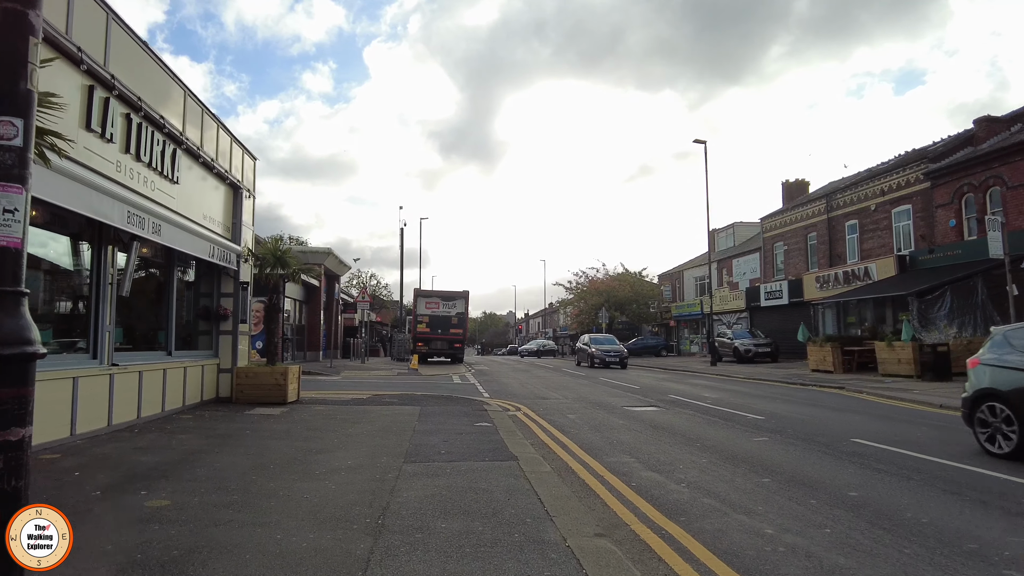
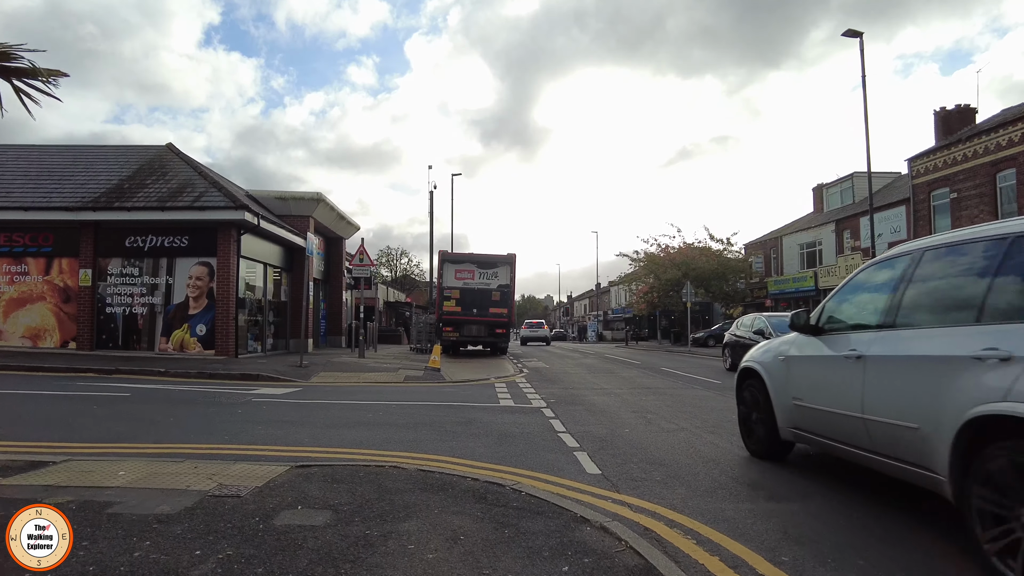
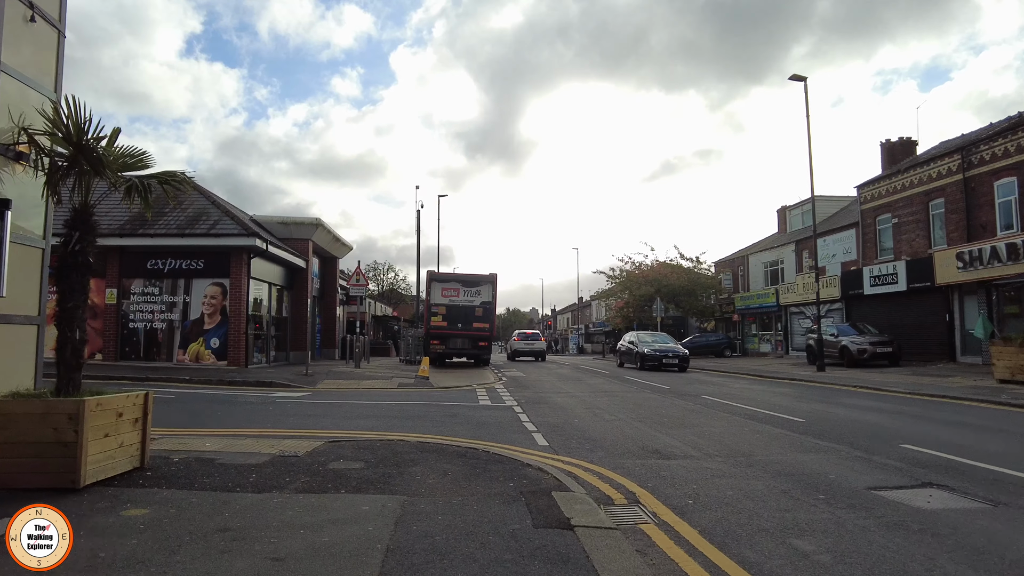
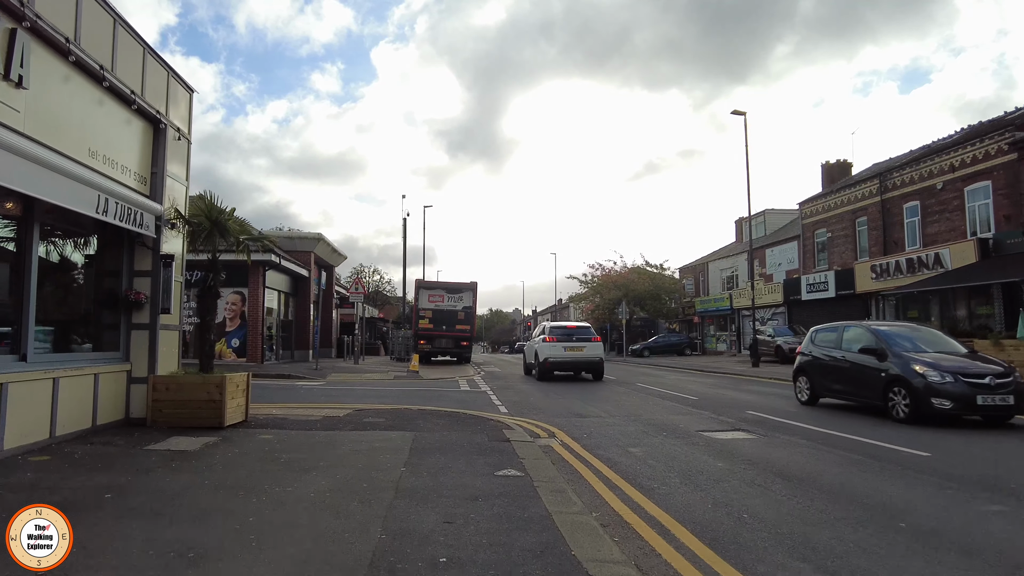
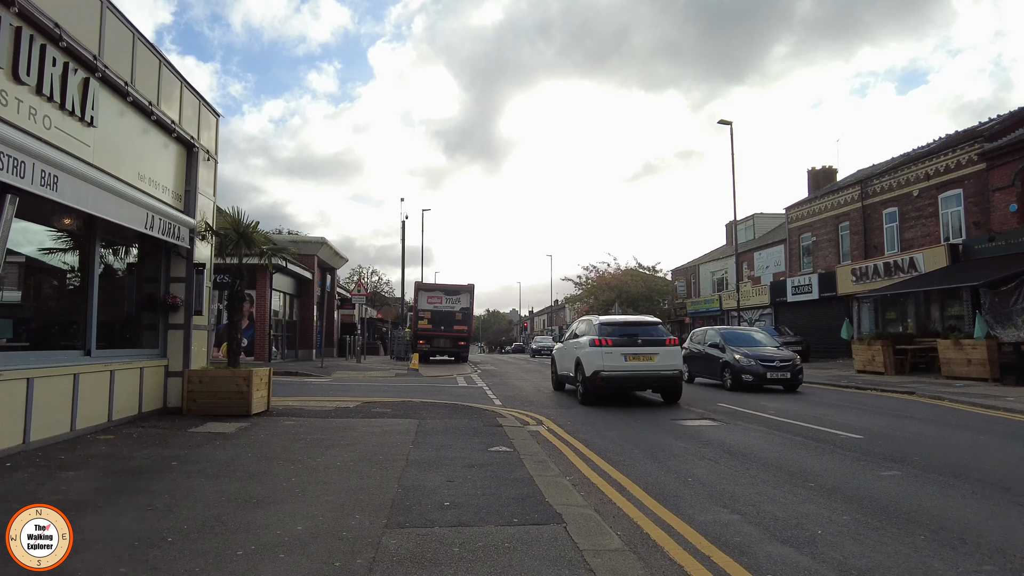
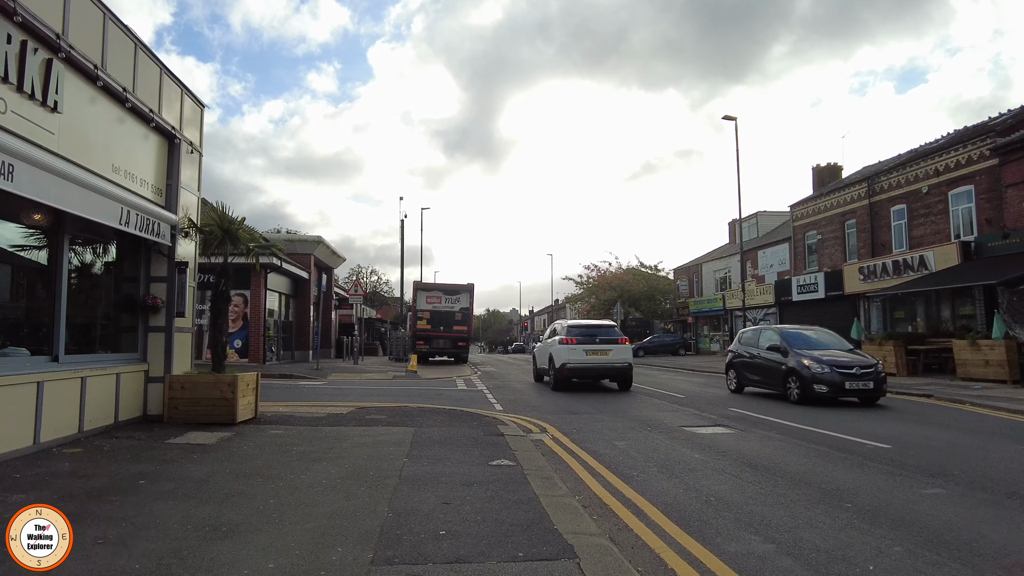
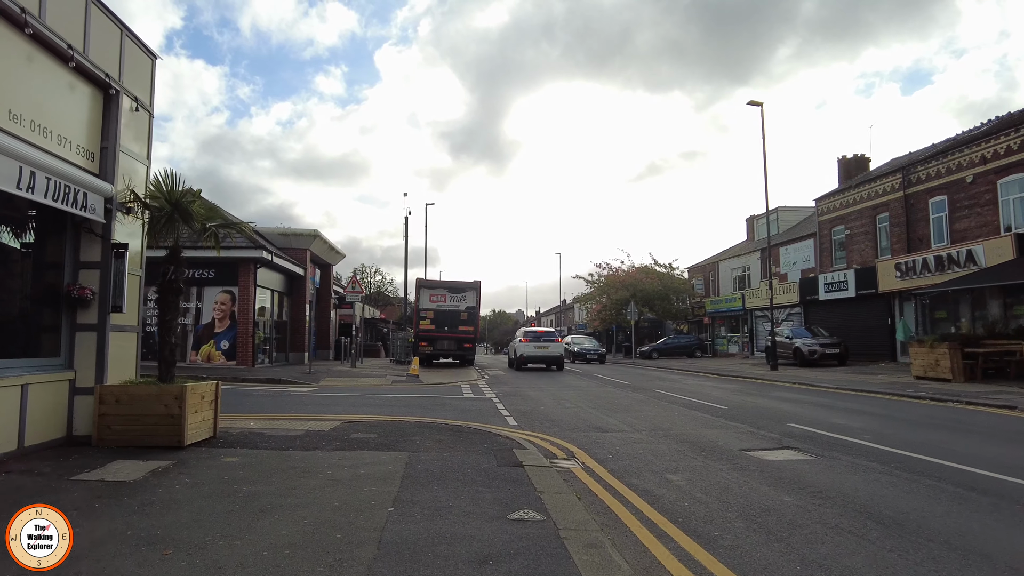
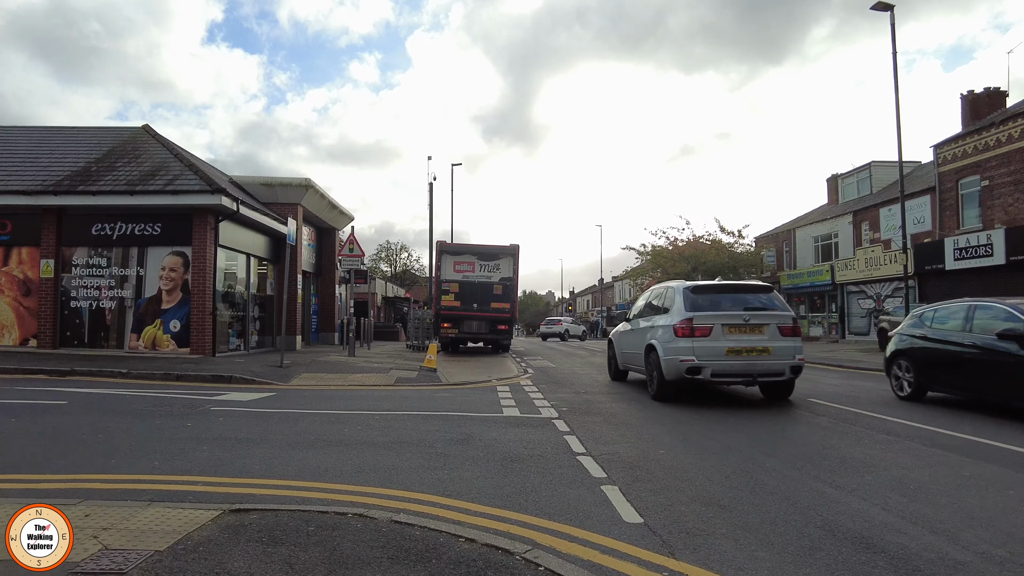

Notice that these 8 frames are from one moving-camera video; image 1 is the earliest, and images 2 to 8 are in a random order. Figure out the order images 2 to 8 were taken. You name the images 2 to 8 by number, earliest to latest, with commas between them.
5, 6, 4, 7, 3, 2, 8
